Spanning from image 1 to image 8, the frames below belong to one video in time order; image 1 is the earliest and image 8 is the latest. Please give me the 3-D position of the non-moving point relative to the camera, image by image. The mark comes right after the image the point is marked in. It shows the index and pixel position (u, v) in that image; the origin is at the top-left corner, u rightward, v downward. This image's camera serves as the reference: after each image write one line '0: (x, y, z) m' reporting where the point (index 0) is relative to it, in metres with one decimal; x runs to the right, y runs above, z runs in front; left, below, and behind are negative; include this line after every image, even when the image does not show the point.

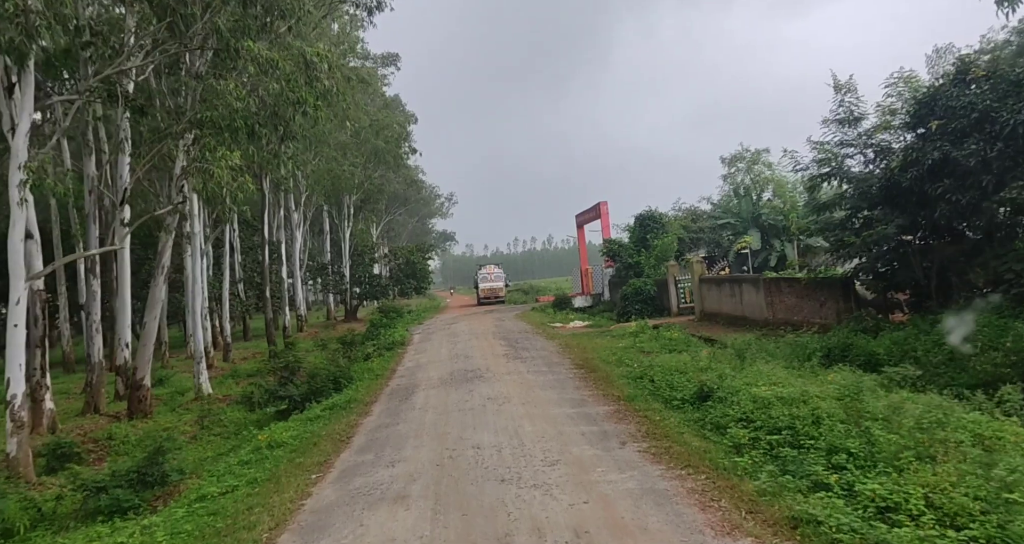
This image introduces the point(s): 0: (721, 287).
0: (+5.6, -0.4, +20.0) m
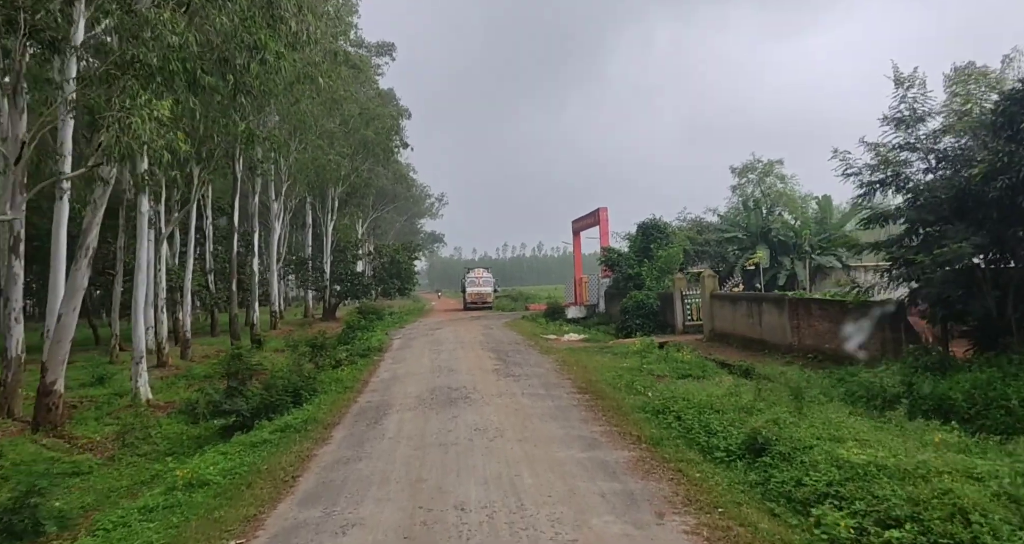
0: (+5.4, -0.8, +18.0) m
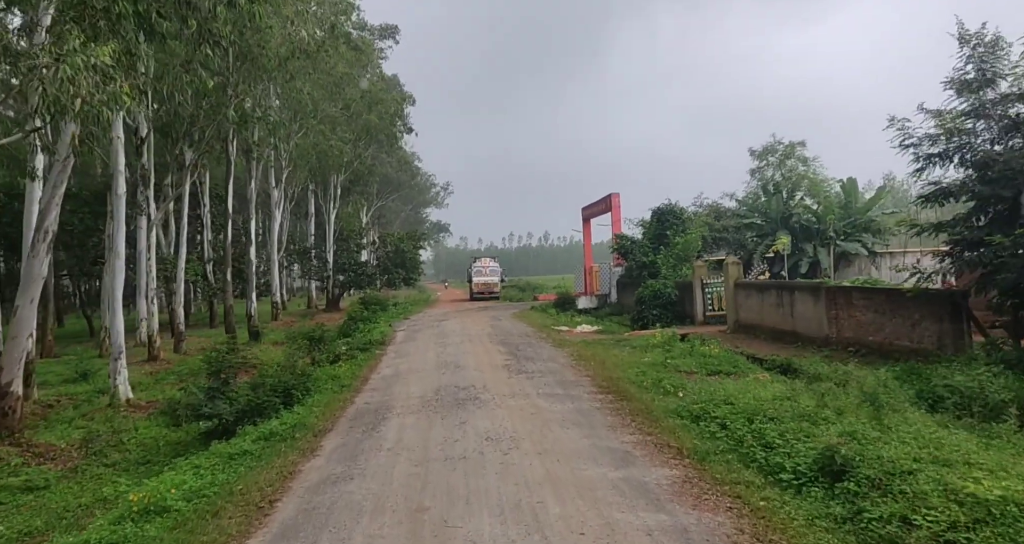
0: (+5.7, -0.5, +16.8) m
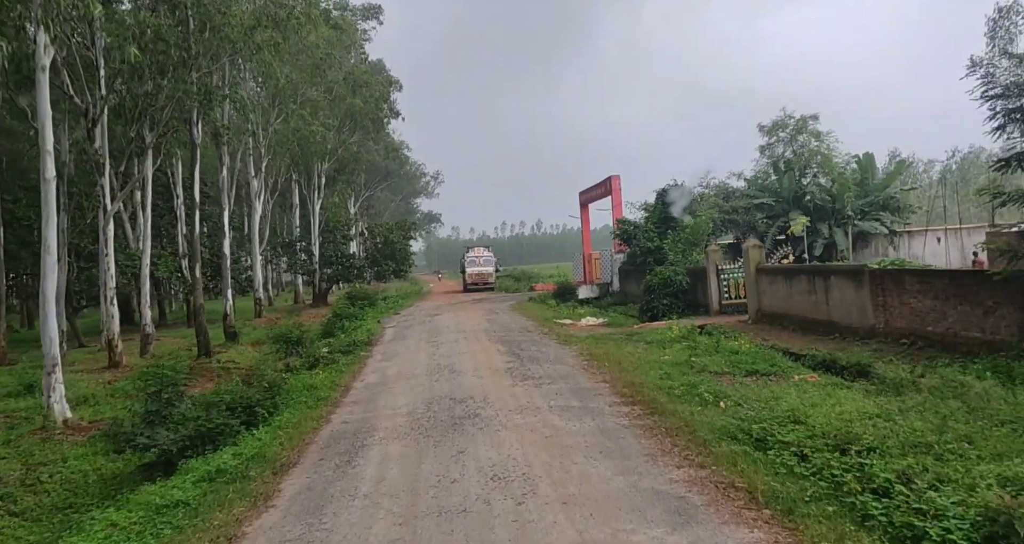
0: (+5.7, -0.2, +15.1) m
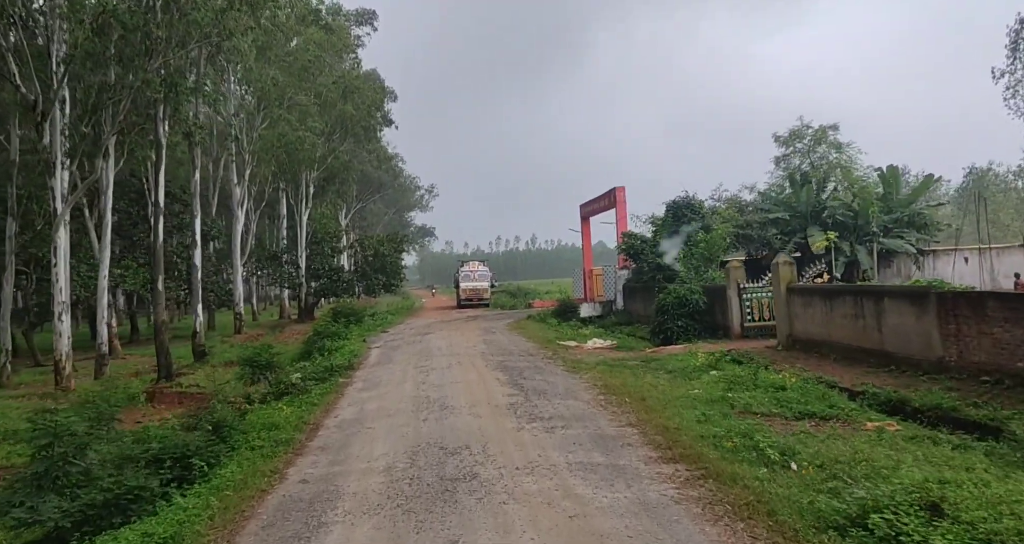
0: (+5.7, -0.6, +13.2) m
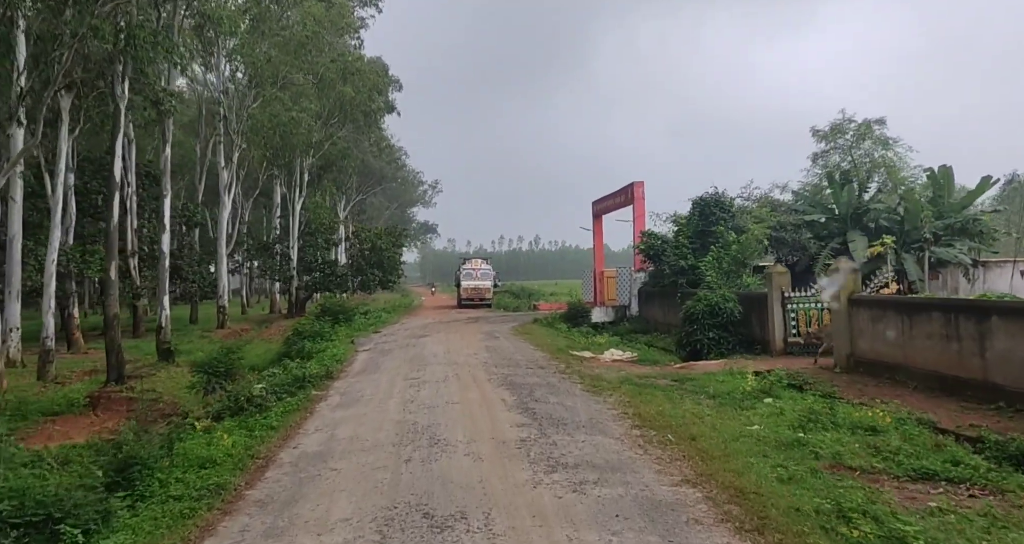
0: (+5.9, -0.7, +10.8) m
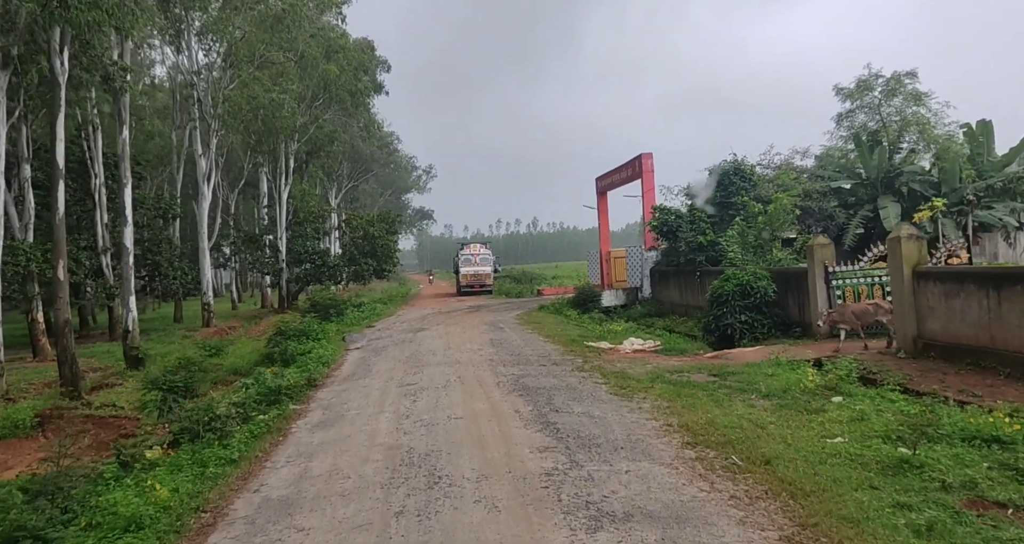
0: (+6.0, -0.3, +9.1) m
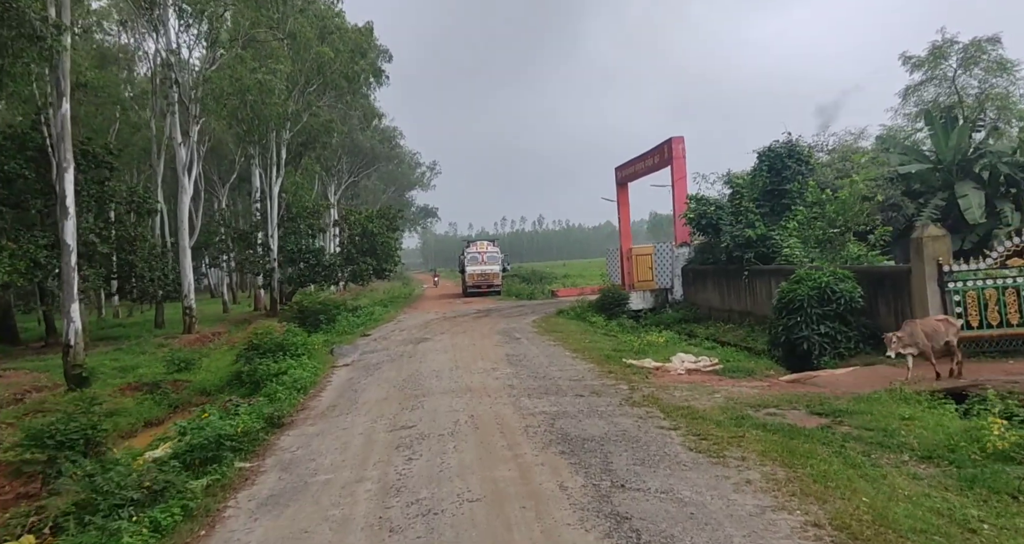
0: (+6.3, -0.3, +6.2) m
